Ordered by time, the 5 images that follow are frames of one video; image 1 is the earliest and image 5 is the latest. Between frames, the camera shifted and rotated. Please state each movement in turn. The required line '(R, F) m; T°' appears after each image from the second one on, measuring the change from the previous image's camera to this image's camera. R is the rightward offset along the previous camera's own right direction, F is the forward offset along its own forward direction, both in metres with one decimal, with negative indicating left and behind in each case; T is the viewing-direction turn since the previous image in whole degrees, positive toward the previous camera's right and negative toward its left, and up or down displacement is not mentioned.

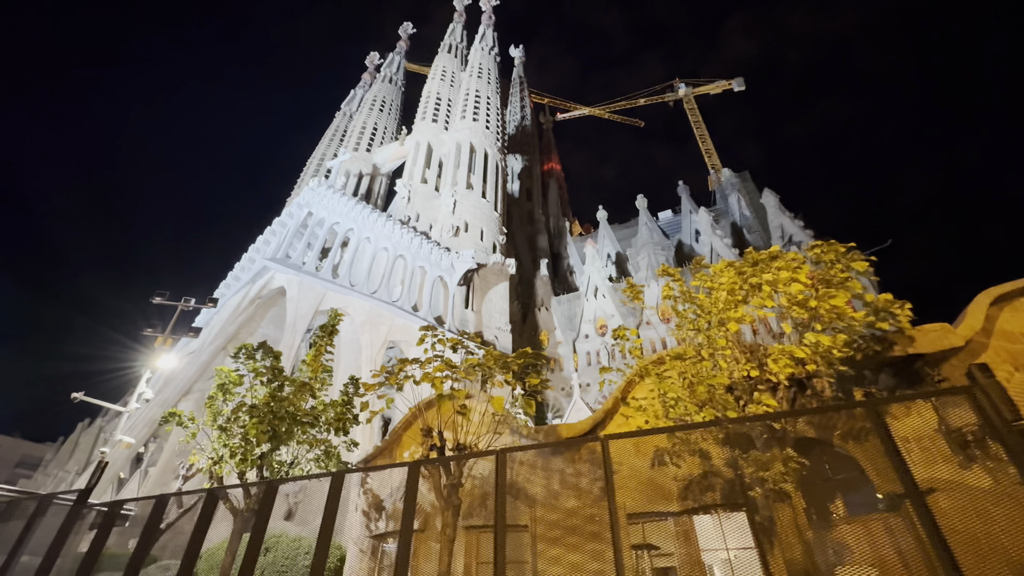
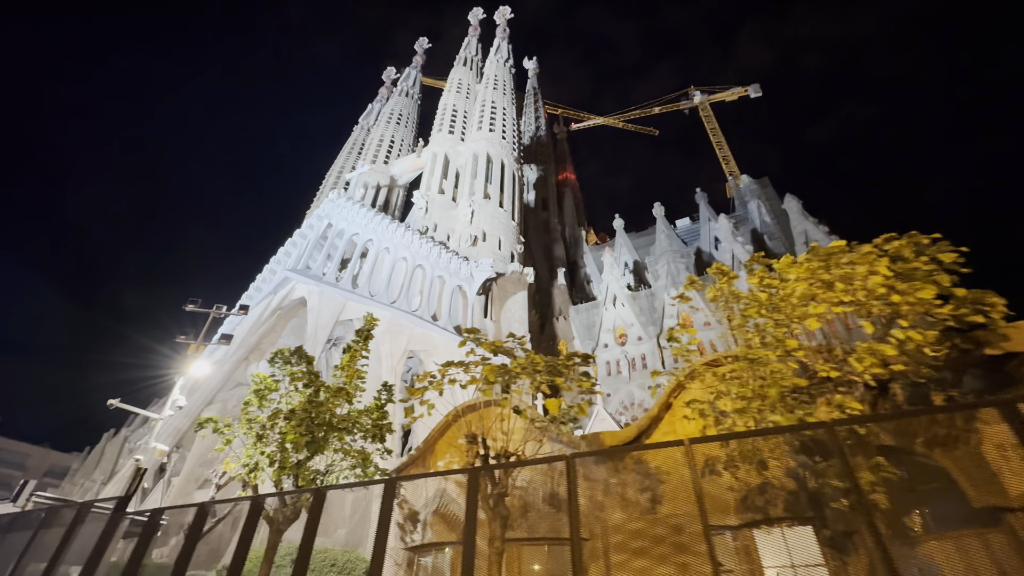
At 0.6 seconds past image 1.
(-0.4, +0.2) m; -2°
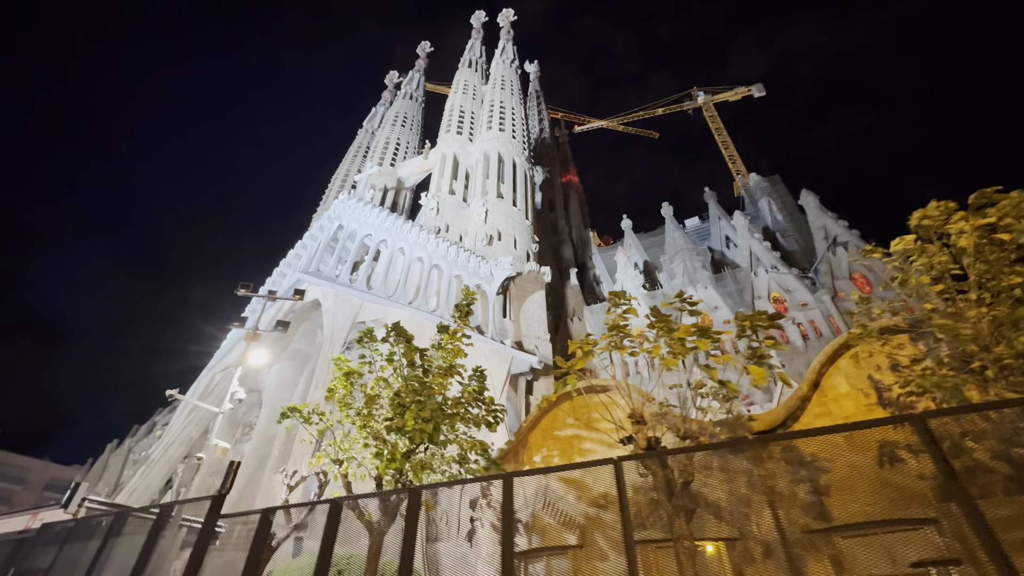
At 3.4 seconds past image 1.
(-1.6, +1.0) m; 0°
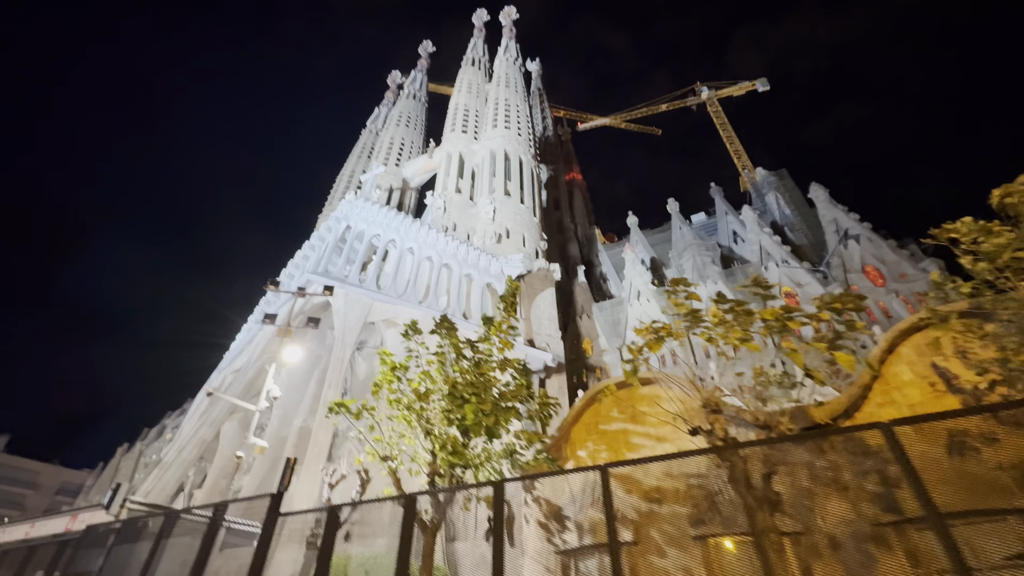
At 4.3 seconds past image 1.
(-0.6, +0.2) m; 0°
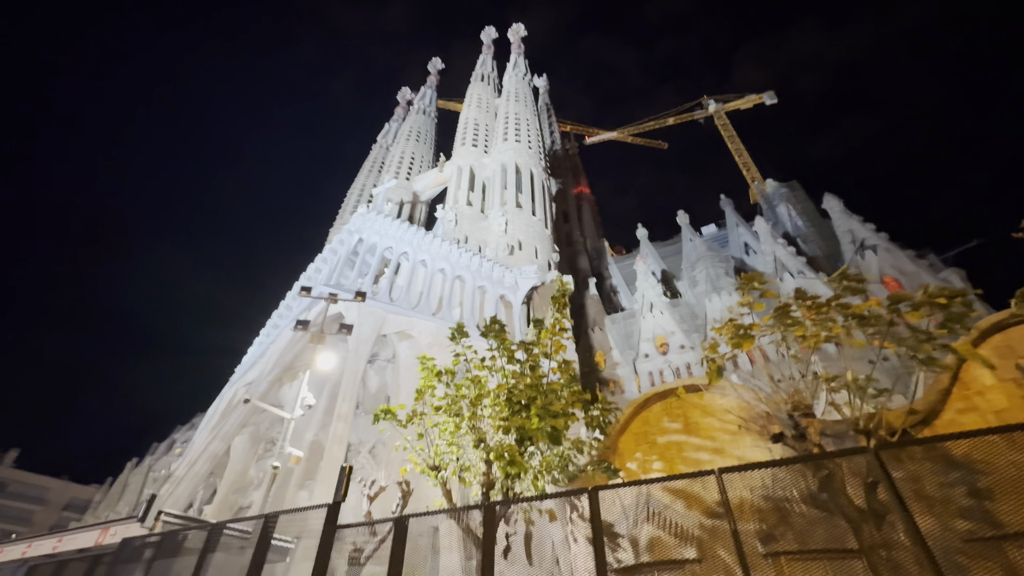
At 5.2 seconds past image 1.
(-0.6, +0.3) m; -1°
